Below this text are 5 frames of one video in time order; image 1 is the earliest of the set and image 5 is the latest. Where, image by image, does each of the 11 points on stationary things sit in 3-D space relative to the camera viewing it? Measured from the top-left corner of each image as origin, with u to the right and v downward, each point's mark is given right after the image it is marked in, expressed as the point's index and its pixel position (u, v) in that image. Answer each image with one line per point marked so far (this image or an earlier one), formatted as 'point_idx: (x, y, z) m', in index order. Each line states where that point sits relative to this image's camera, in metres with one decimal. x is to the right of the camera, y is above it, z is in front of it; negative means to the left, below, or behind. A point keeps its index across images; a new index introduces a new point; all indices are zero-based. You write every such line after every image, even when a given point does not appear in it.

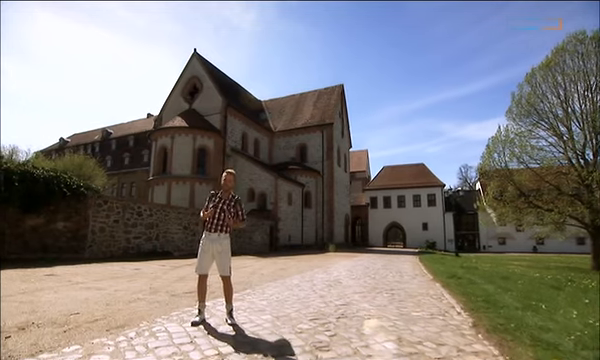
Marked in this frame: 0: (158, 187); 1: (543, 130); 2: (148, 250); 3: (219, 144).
0: (-5.9, -0.3, +18.8) m
1: (+7.7, +1.7, +14.0) m
2: (-4.6, -2.2, +13.8) m
3: (-3.6, +1.7, +20.0) m
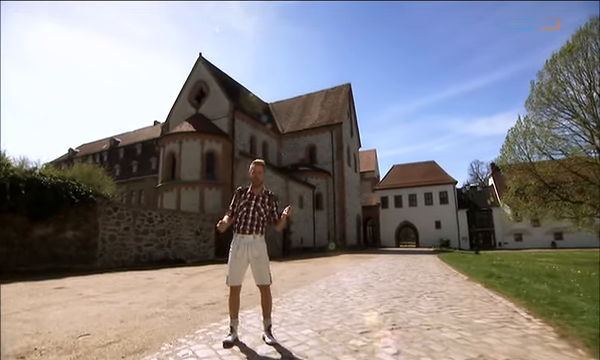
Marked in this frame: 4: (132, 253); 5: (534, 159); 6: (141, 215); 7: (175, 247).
0: (-5.6, -0.5, +18.5) m
1: (+8.0, +1.9, +13.6) m
2: (-4.2, -2.4, +13.5) m
3: (-3.3, +1.5, +19.7) m
4: (-4.6, -2.0, +12.1) m
5: (+7.1, +0.6, +13.4) m
6: (-4.6, -1.0, +12.7) m
7: (-4.0, -2.2, +14.3) m
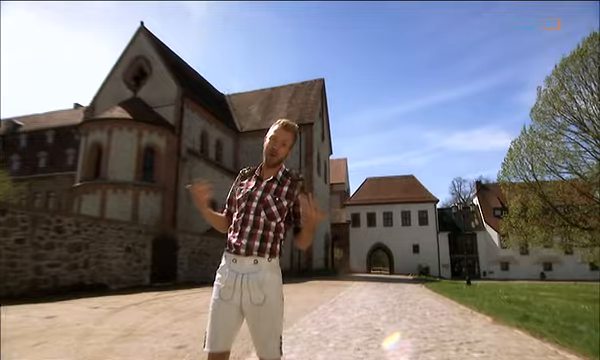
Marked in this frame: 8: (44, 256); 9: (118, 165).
0: (-7.0, -0.6, +15.3) m
1: (+7.1, +1.3, +11.8) m
2: (-5.3, -2.3, +10.3) m
3: (-4.7, +1.3, +16.8) m
4: (-5.5, -1.9, +9.0) m
5: (+6.1, +0.1, +11.4) m
6: (-5.5, -0.9, +9.5) m
7: (-5.1, -2.2, +11.2) m
8: (-5.4, -1.6, +9.6) m
9: (-6.0, +0.4, +15.3) m
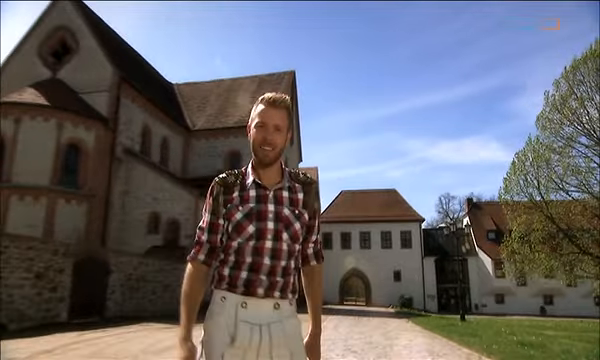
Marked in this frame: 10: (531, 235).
0: (-8.0, -0.7, +12.4) m
1: (+6.3, +0.9, +9.9) m
2: (-6.0, -2.3, +7.5) m
3: (-5.8, +1.1, +14.1) m
4: (-6.1, -1.8, +6.2) m
5: (+5.3, -0.3, +9.4) m
6: (-6.1, -0.9, +6.8) m
7: (-5.9, -2.2, +8.4) m
8: (-6.1, -1.5, +6.7) m
9: (-7.0, +0.3, +12.5) m
10: (+5.3, -1.3, +10.2) m
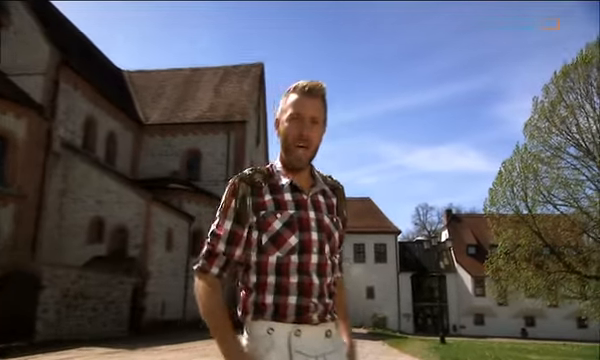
0: (-8.8, -0.6, +10.7) m
1: (+5.7, +0.6, +9.1) m
2: (-6.6, -2.2, +5.9) m
3: (-6.7, +1.1, +12.5) m
4: (-6.6, -1.7, +4.5) m
5: (+4.7, -0.6, +8.5) m
6: (-6.6, -0.7, +5.1) m
7: (-6.5, -2.1, +6.8) m
8: (-6.6, -1.4, +5.1) m
9: (-7.8, +0.4, +10.8) m
10: (+4.6, -1.5, +9.3) m
